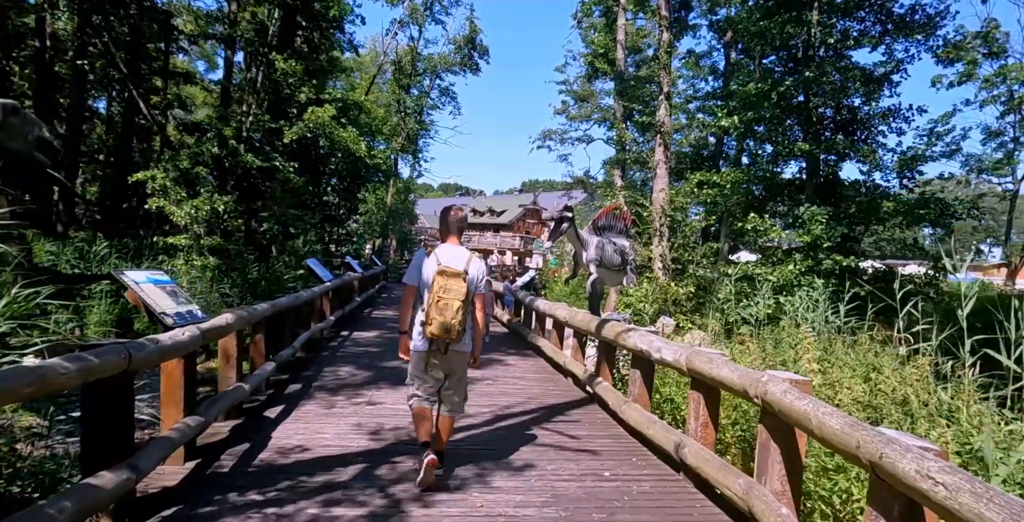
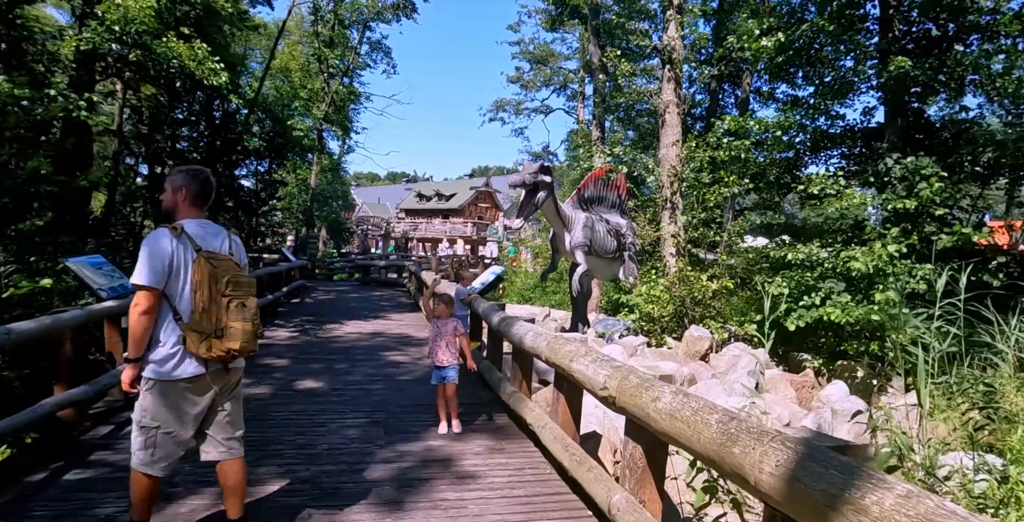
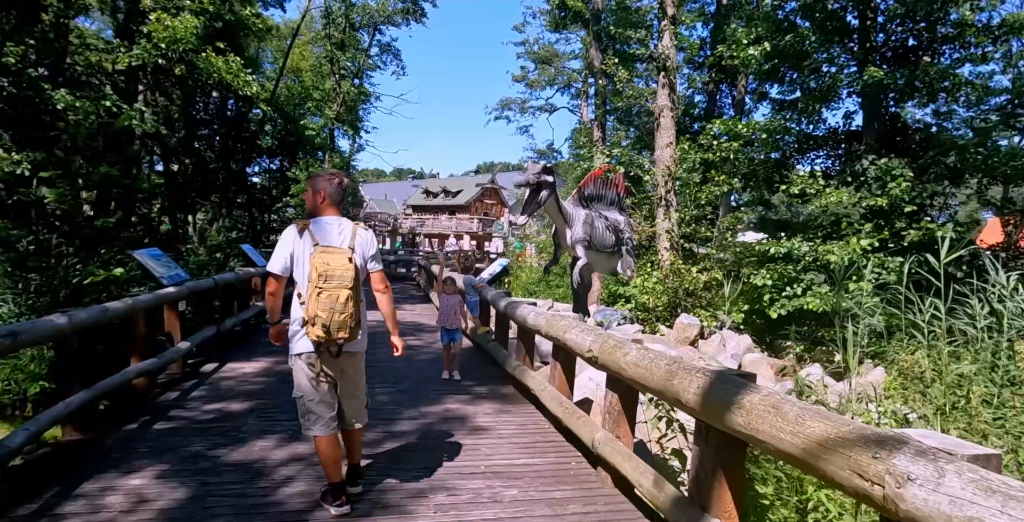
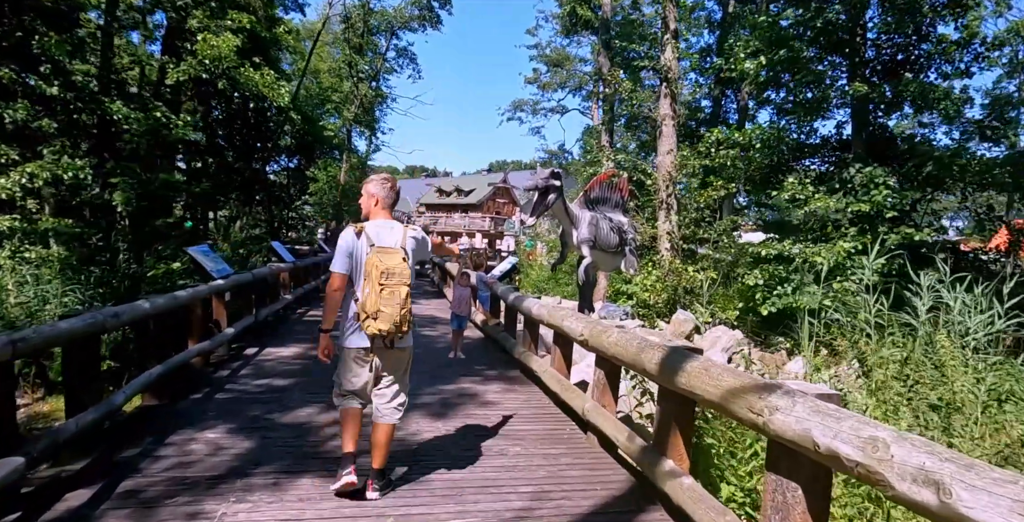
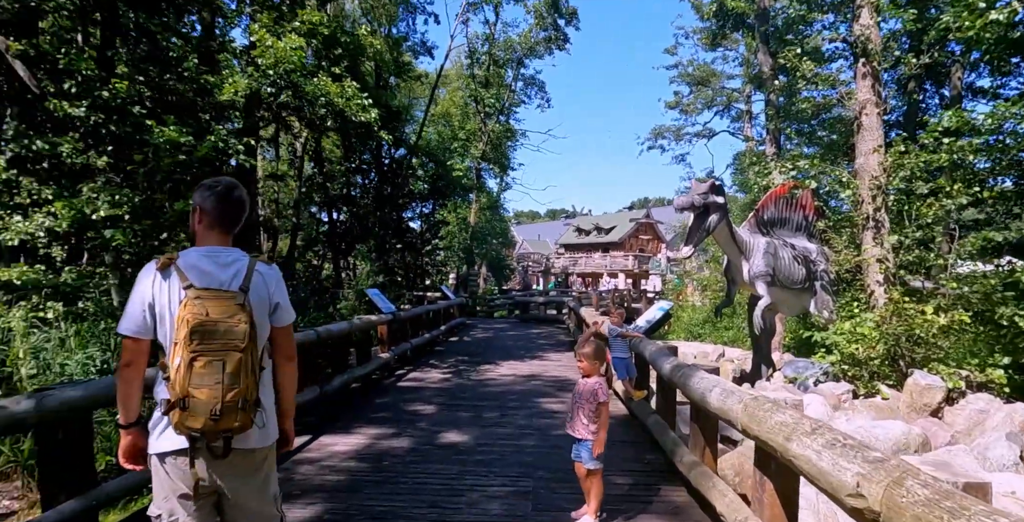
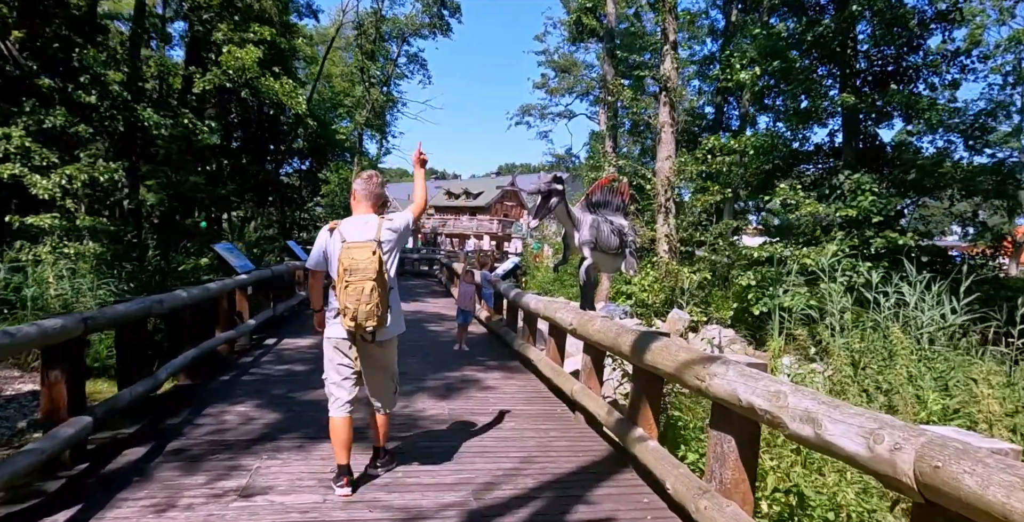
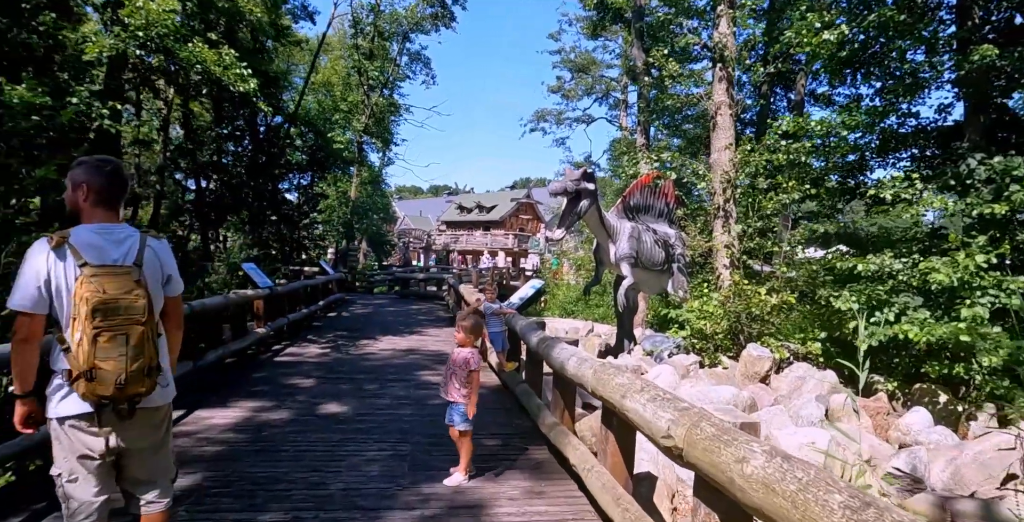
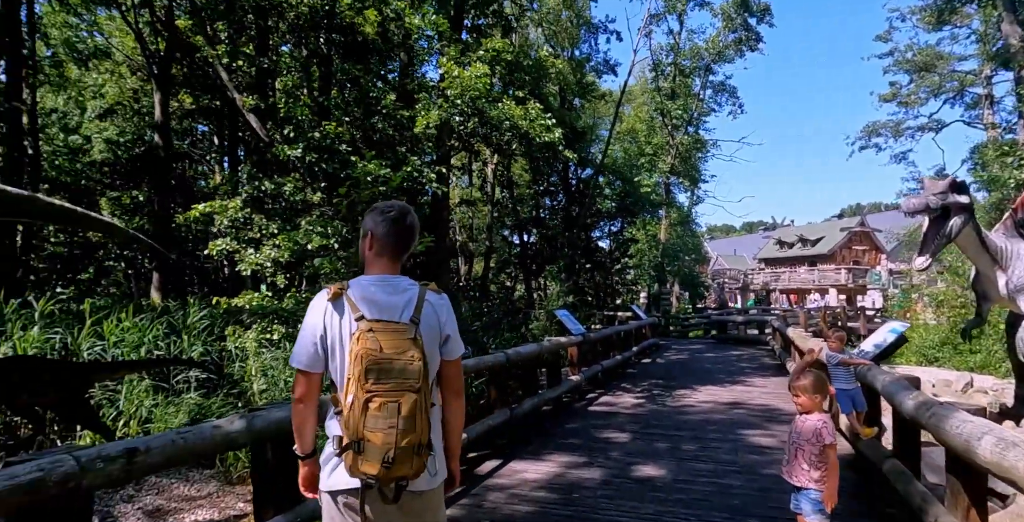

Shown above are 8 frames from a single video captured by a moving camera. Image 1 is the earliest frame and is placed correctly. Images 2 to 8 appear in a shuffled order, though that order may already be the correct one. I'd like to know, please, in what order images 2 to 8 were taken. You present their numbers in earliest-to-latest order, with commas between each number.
6, 4, 3, 2, 7, 5, 8
